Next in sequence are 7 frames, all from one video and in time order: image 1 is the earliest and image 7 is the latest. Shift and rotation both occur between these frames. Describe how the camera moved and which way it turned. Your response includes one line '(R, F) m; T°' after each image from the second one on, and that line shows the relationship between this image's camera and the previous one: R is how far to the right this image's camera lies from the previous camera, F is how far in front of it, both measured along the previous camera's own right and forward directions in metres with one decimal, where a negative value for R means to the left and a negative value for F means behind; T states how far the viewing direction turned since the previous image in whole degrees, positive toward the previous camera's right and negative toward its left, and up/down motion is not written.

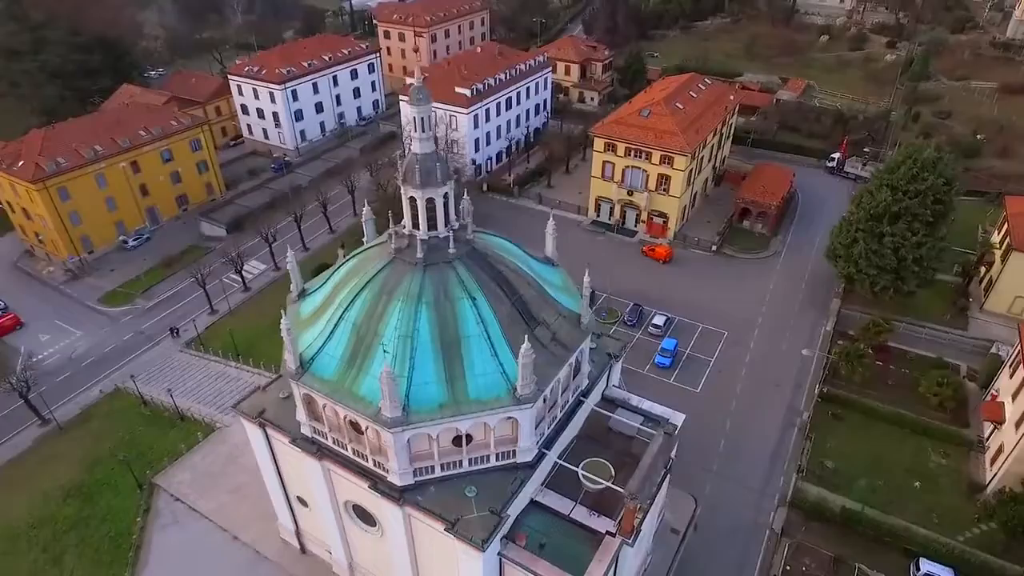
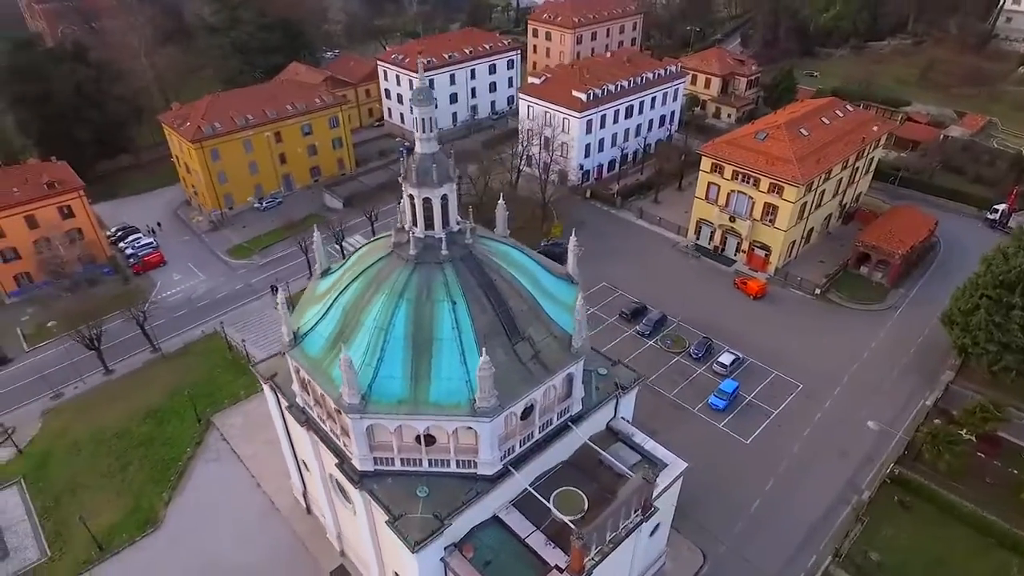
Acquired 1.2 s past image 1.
(+5.9, +1.1) m; -13°
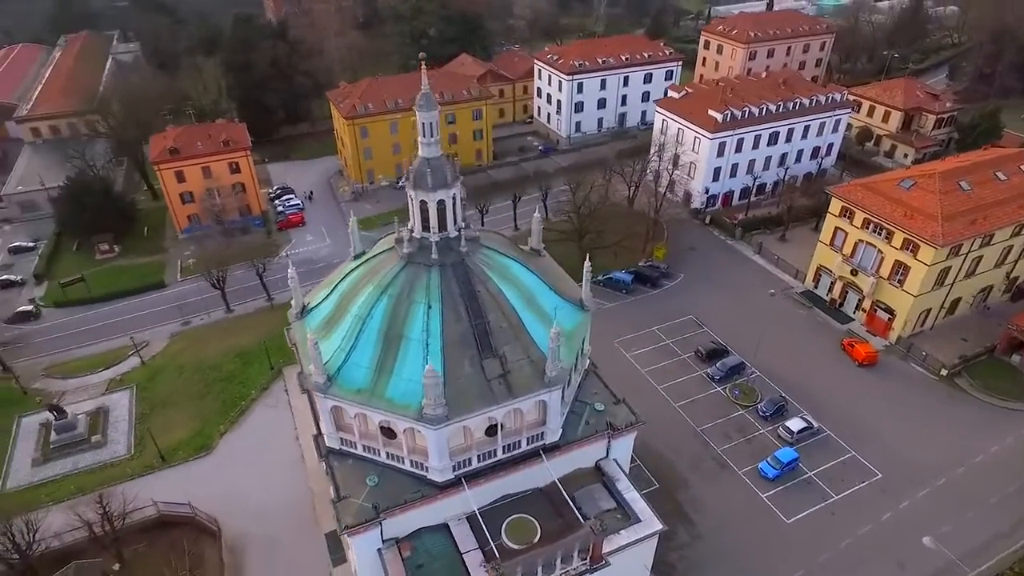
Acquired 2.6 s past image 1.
(+6.8, +1.3) m; -15°
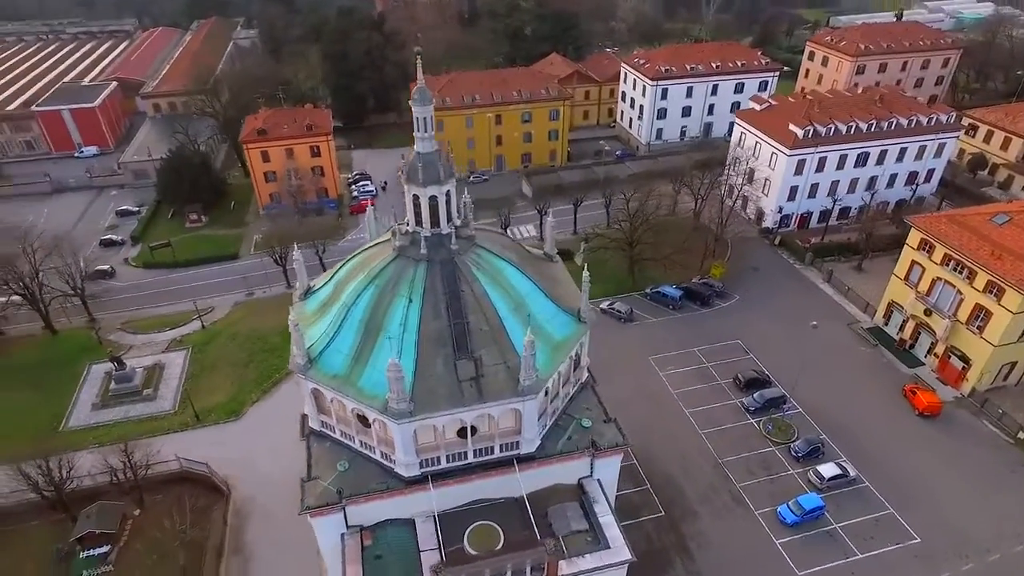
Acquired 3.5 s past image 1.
(+4.1, +0.8) m; -8°
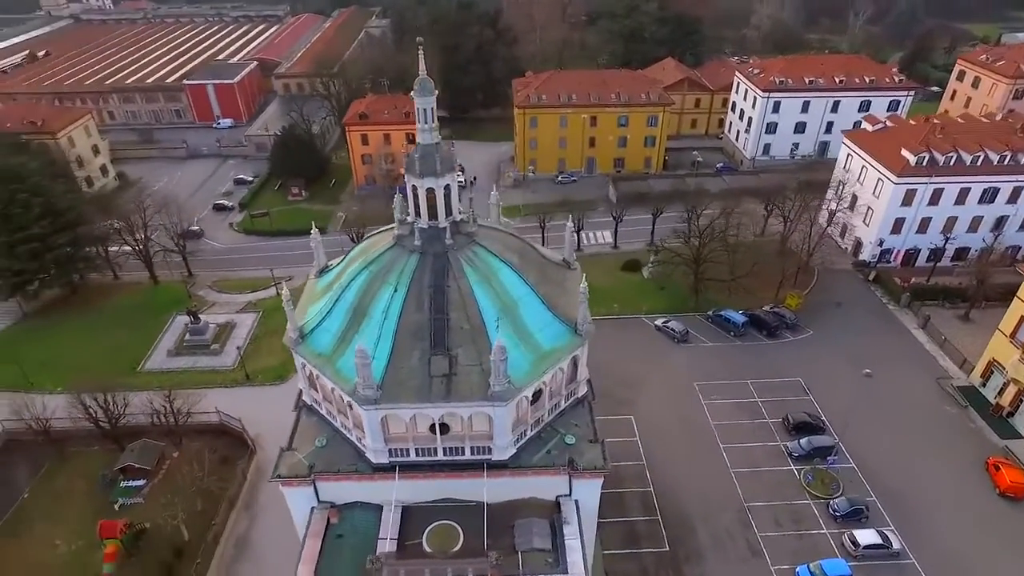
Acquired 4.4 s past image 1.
(+4.7, +1.1) m; -10°
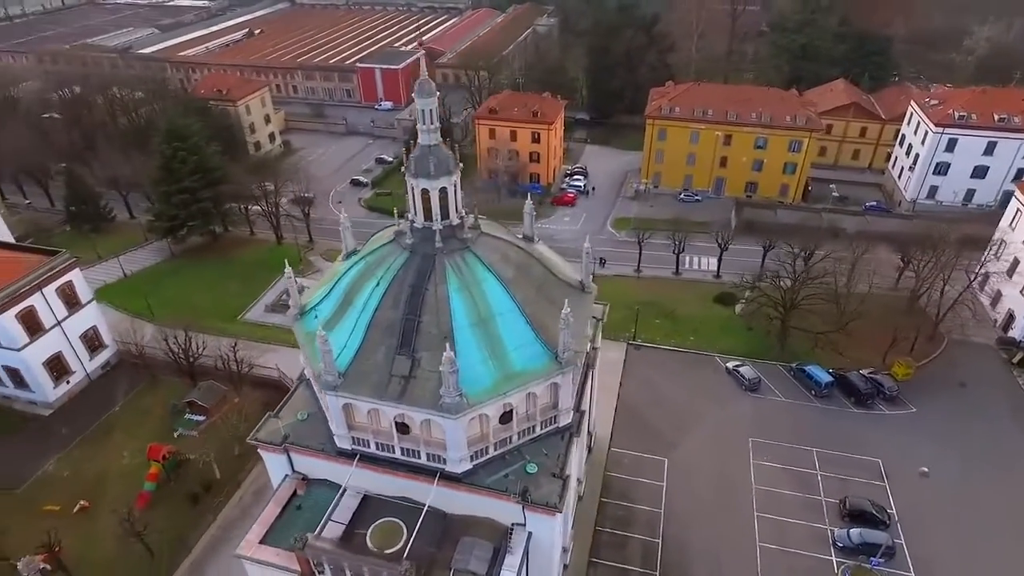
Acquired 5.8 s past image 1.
(+6.5, +1.6) m; -14°
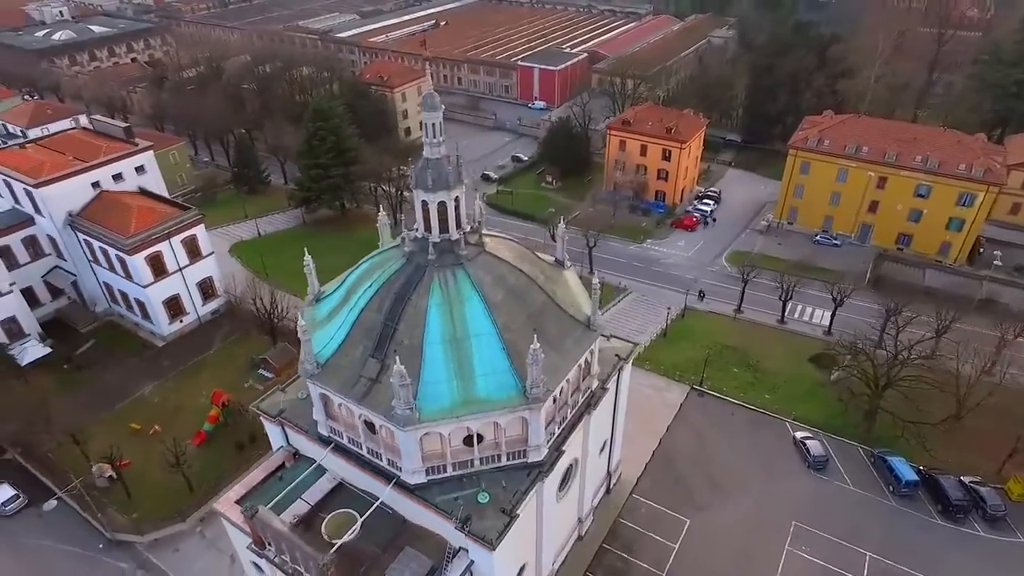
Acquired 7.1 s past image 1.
(+6.4, +1.4) m; -14°
